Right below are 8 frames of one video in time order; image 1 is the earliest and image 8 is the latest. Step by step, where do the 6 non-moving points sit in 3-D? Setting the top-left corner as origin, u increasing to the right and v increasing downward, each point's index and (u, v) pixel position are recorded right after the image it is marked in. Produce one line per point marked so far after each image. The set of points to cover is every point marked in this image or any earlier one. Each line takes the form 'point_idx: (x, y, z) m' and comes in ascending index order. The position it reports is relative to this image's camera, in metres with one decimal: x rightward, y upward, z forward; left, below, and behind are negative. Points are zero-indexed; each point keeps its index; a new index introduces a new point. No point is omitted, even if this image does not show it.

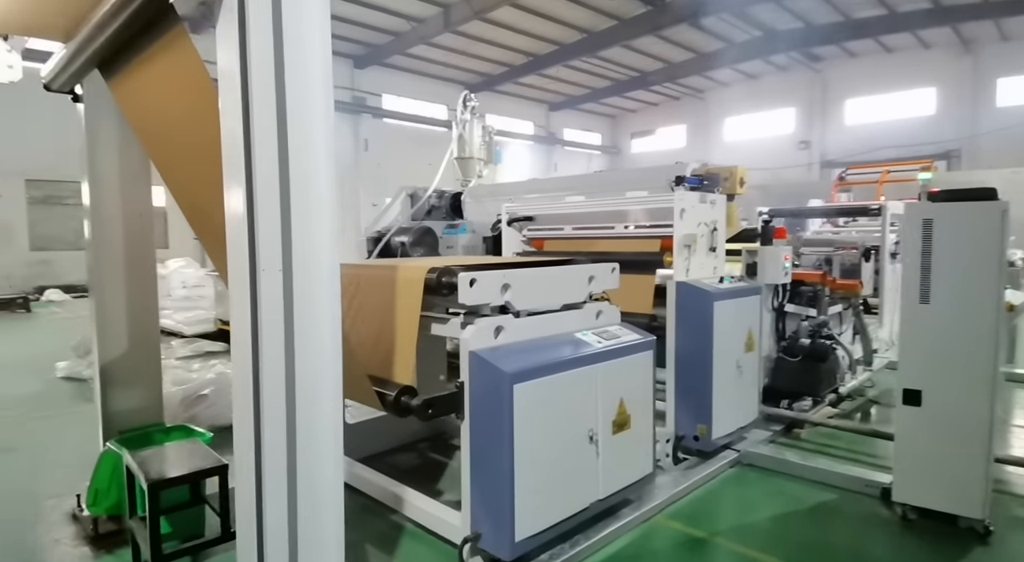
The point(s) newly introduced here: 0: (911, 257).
0: (+1.5, +0.1, +2.2) m
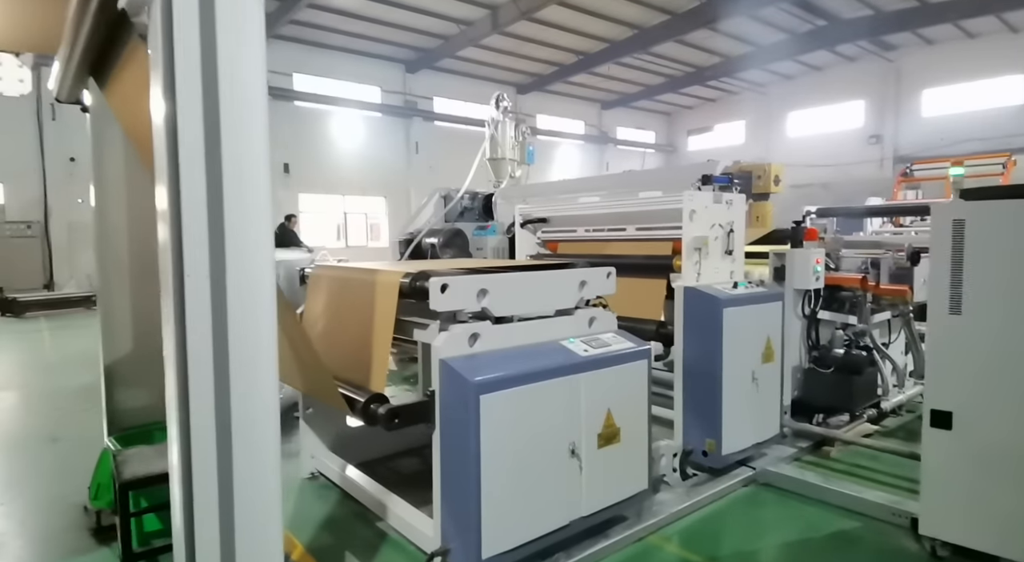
0: (+1.4, +0.1, +2.0) m
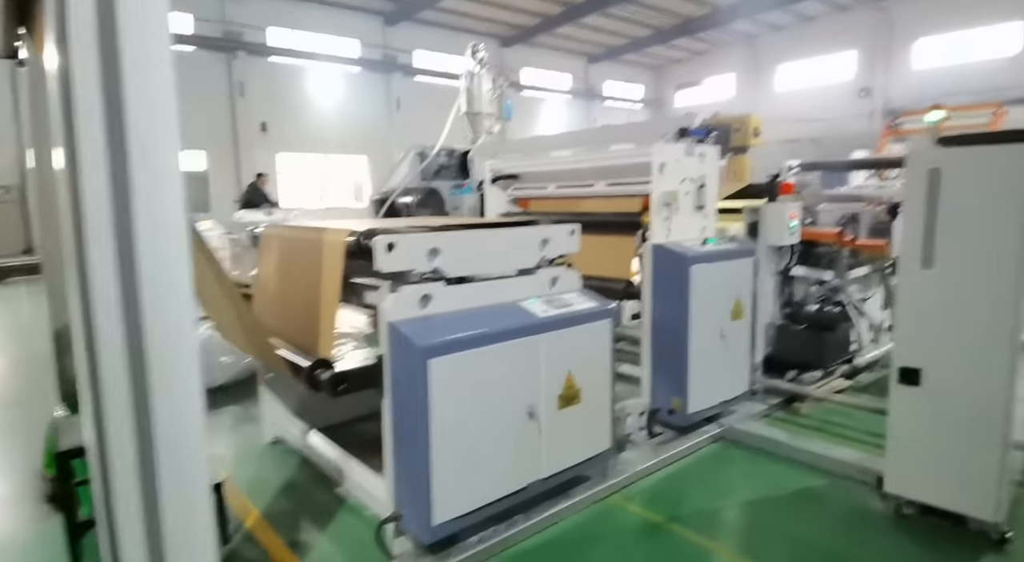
0: (+1.3, +0.2, +1.9) m
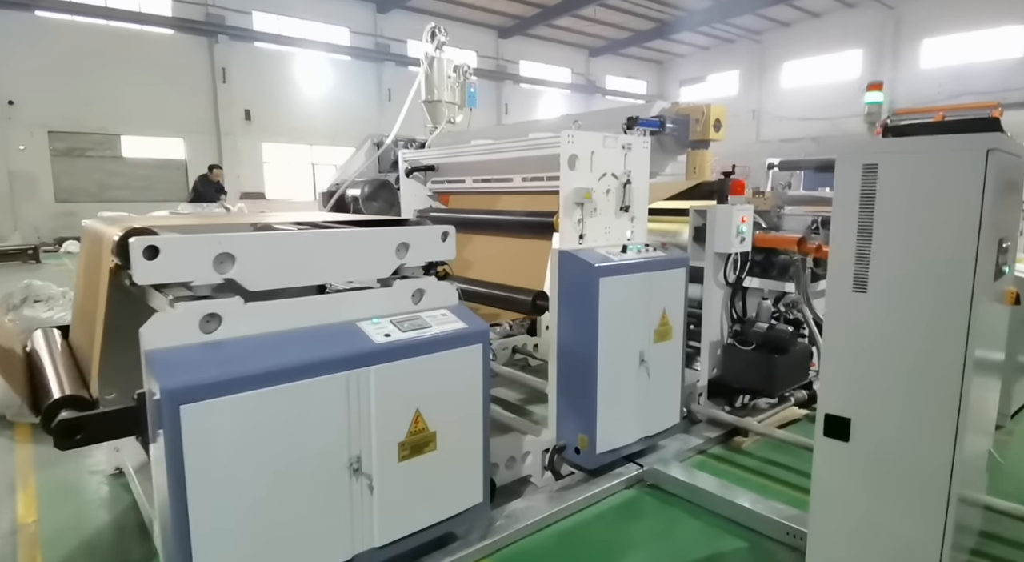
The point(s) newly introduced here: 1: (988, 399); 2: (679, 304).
0: (+0.8, +0.1, +1.5) m
1: (+1.3, -0.3, +1.6) m
2: (+0.7, -0.1, +2.4) m
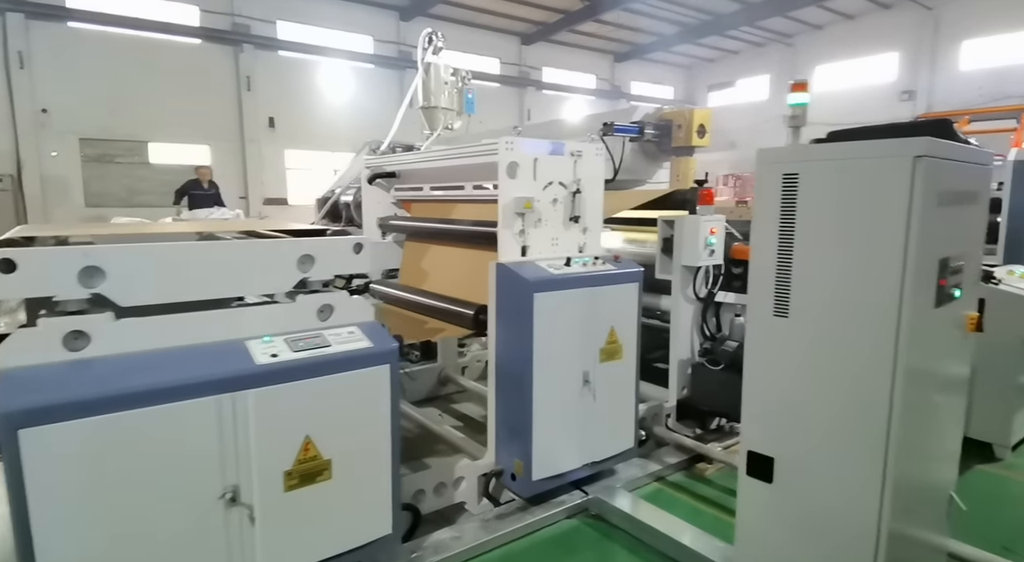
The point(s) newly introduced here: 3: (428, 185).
0: (+0.6, +0.1, +1.3) m
1: (+1.1, -0.4, +1.5) m
2: (+0.4, -0.1, +2.2) m
3: (-0.4, +0.4, +2.7) m
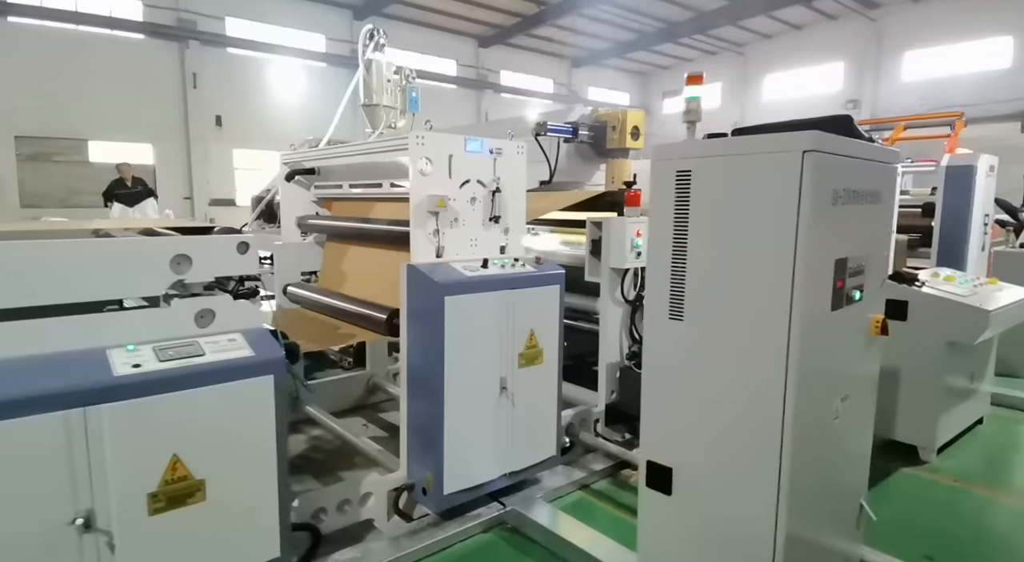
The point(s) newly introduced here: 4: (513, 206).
0: (+0.3, +0.1, +1.2) m
1: (+0.8, -0.4, +1.4) m
2: (+0.1, -0.2, +2.1) m
3: (-0.7, +0.4, +2.6) m
4: (0.0, +0.3, +2.2) m
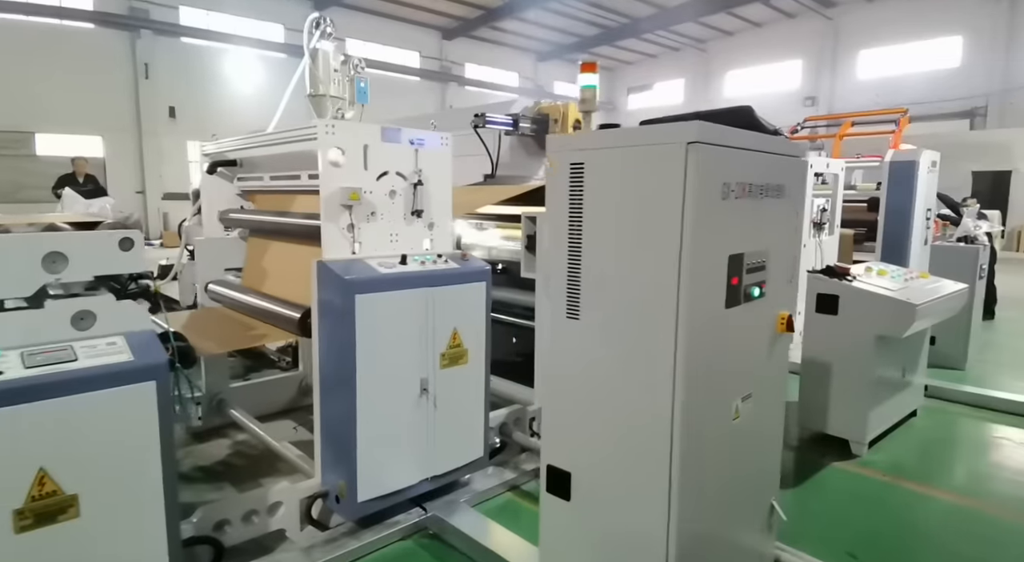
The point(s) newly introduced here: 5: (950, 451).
0: (+0.1, +0.1, +1.2) m
1: (+0.6, -0.4, +1.4) m
2: (-0.1, -0.1, +2.1) m
3: (-1.0, +0.4, +2.5) m
4: (-0.3, +0.3, +2.1) m
5: (+1.9, -0.7, +2.6) m
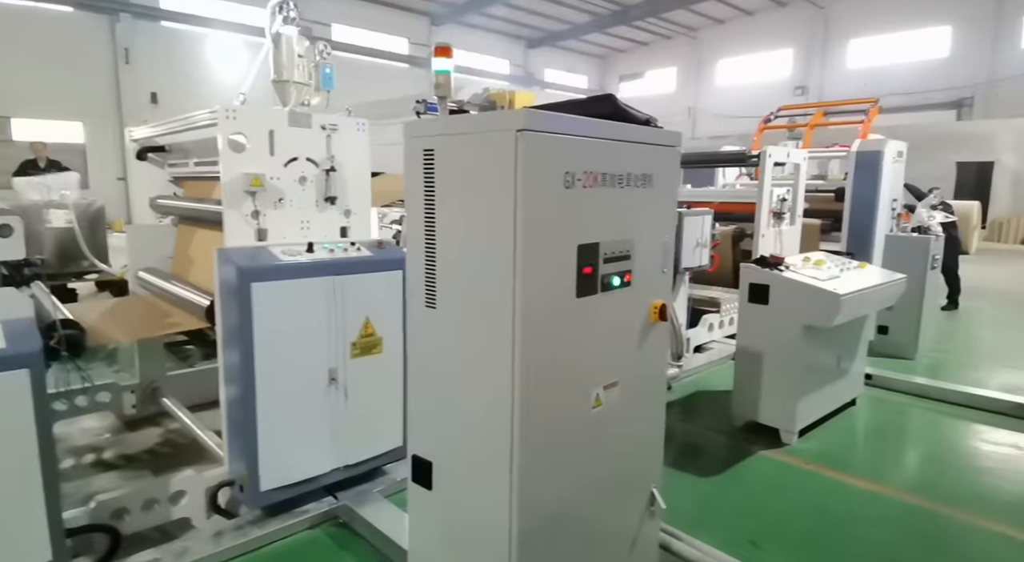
0: (-0.2, +0.1, +1.2) m
1: (+0.3, -0.4, +1.4) m
2: (-0.4, -0.1, +2.1) m
3: (-1.3, +0.5, +2.5) m
4: (-0.5, +0.3, +2.1) m
5: (+1.6, -0.7, +2.6) m
